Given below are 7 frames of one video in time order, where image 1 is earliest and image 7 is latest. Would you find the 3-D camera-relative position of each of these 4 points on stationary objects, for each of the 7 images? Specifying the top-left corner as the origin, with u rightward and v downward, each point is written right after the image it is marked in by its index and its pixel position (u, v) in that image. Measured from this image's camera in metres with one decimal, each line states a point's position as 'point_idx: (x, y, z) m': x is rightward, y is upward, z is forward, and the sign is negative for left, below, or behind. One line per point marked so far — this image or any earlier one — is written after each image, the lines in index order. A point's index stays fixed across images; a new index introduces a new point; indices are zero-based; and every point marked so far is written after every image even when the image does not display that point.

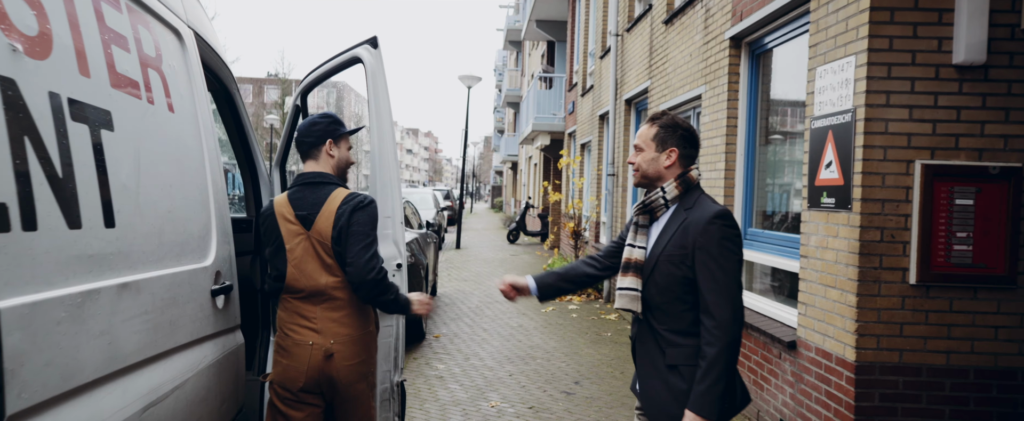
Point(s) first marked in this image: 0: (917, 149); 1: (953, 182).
0: (+2.2, +0.3, +3.8) m
1: (+2.4, +0.2, +3.7) m
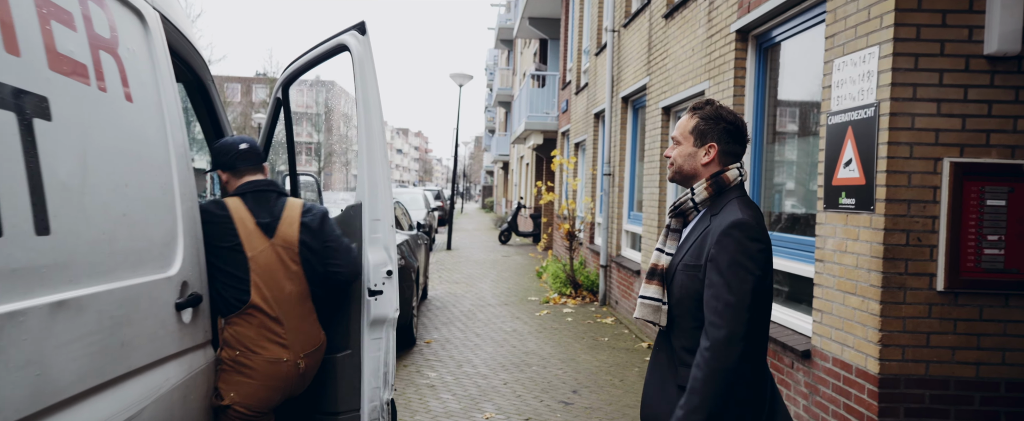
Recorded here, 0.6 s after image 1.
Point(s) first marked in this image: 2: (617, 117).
0: (+2.2, +0.3, +3.5) m
1: (+2.4, +0.1, +3.5) m
2: (+1.6, +1.4, +10.2) m
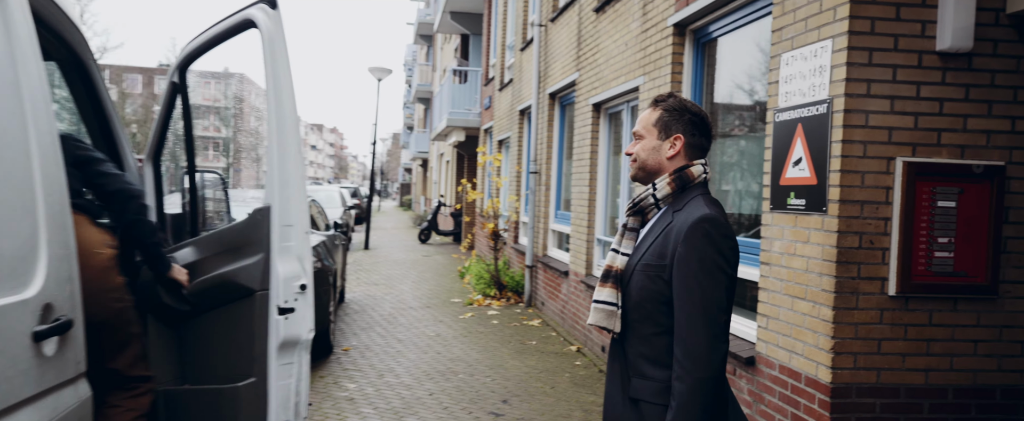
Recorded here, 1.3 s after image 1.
0: (+1.9, +0.3, +3.4) m
1: (+2.1, +0.1, +3.4) m
2: (+0.5, +1.4, +9.9) m
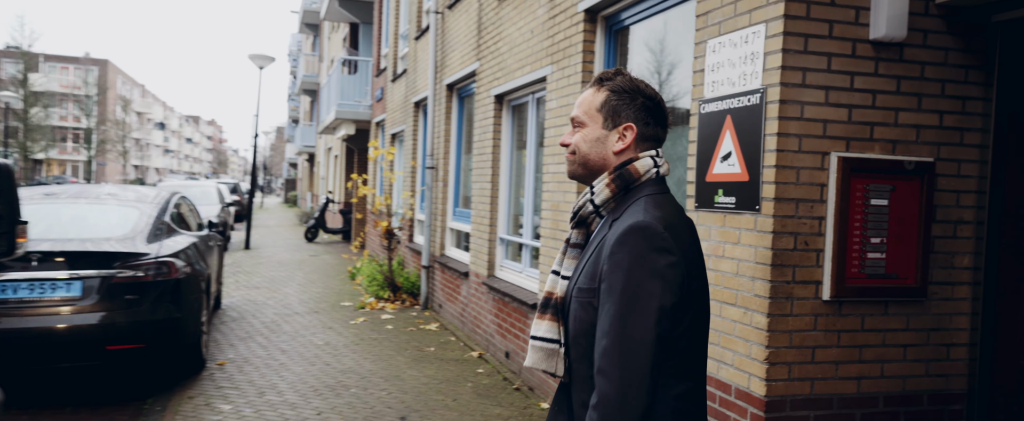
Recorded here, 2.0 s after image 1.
0: (+1.5, +0.3, +3.2) m
1: (+1.6, +0.1, +3.2) m
2: (-1.0, +1.4, +9.4) m
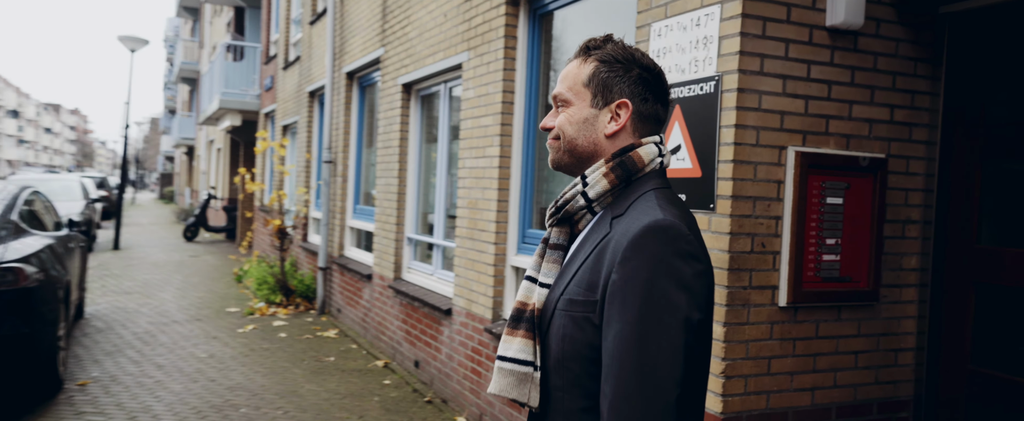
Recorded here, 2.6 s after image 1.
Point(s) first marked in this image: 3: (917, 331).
0: (+1.2, +0.3, +2.9) m
1: (+1.3, +0.1, +3.0) m
2: (-2.2, +1.5, +8.7) m
3: (+1.9, -0.6, +3.2) m
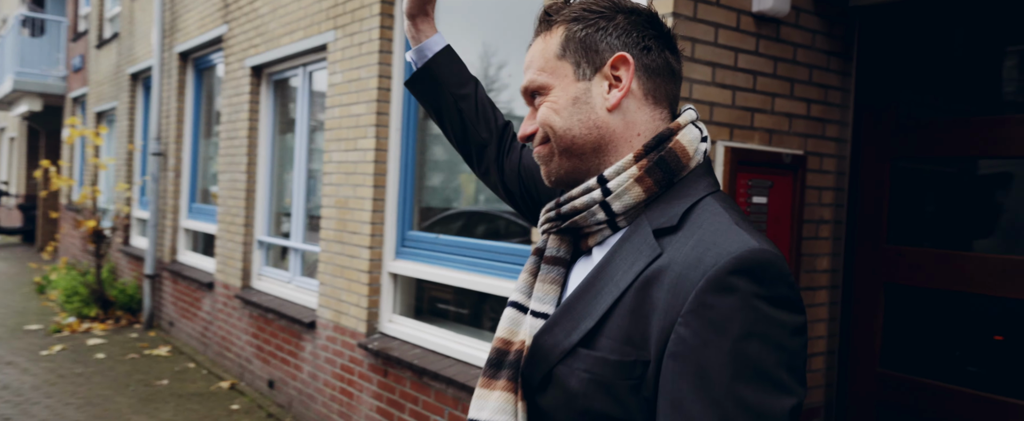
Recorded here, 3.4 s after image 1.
0: (+0.8, +0.3, +2.7) m
1: (+1.0, +0.2, +2.8) m
2: (-3.7, +1.5, +7.6) m
3: (+1.4, -0.6, +3.2) m
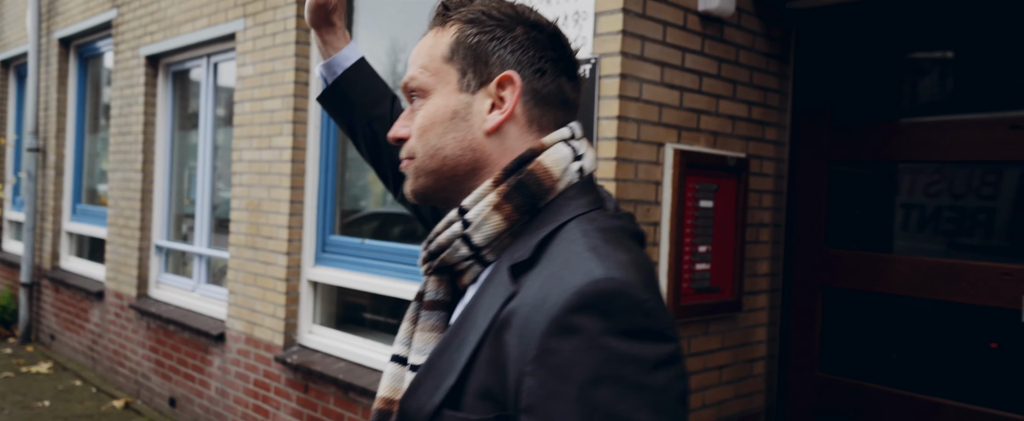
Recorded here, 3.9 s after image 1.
0: (+0.6, +0.3, +2.7) m
1: (+0.7, +0.1, +2.7) m
2: (-4.6, +1.5, +6.9) m
3: (+1.2, -0.6, +3.2) m
